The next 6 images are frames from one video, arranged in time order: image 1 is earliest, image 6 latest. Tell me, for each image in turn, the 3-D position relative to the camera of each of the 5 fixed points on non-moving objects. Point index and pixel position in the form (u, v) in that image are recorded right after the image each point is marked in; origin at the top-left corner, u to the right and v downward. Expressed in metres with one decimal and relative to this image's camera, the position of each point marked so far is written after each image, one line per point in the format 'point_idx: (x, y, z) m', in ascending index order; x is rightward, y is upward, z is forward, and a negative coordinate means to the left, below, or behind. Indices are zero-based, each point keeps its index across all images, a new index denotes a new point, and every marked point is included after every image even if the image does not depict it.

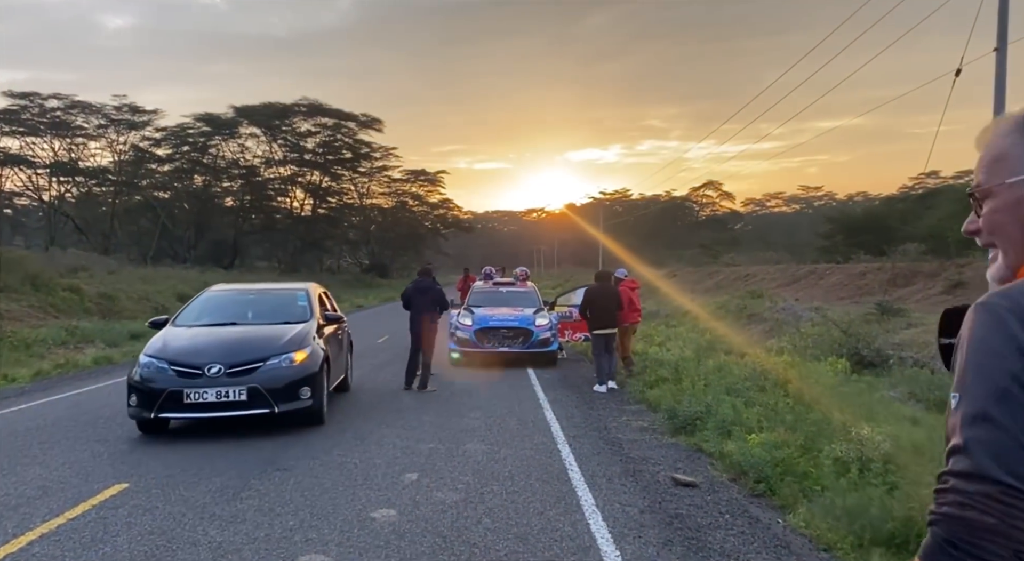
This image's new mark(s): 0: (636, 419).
0: (+1.8, -2.0, +9.1) m
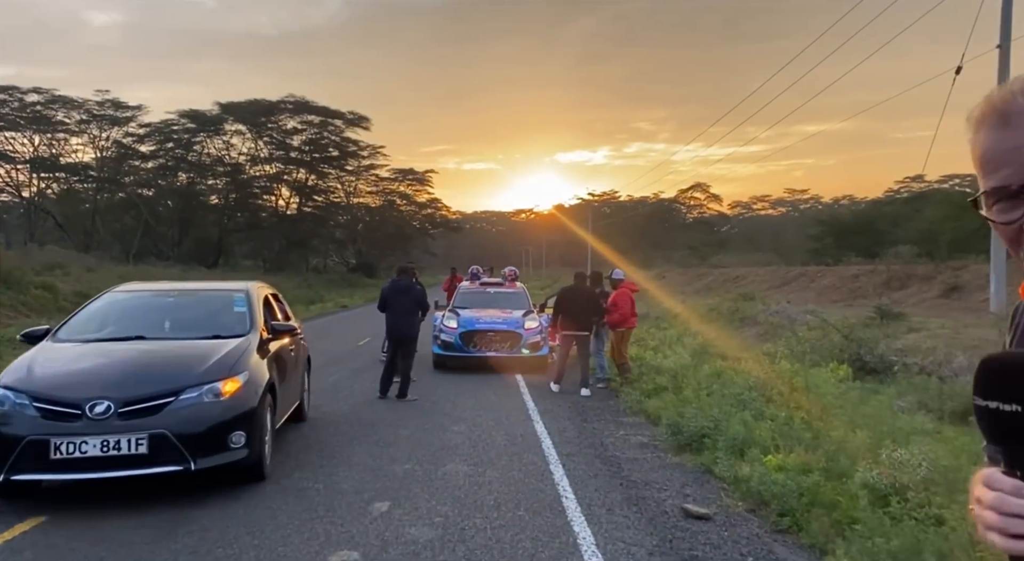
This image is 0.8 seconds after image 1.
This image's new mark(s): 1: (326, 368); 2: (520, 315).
0: (+1.6, -2.0, +8.3) m
1: (-4.4, -2.1, +14.9) m
2: (+0.2, -0.8, +14.1) m
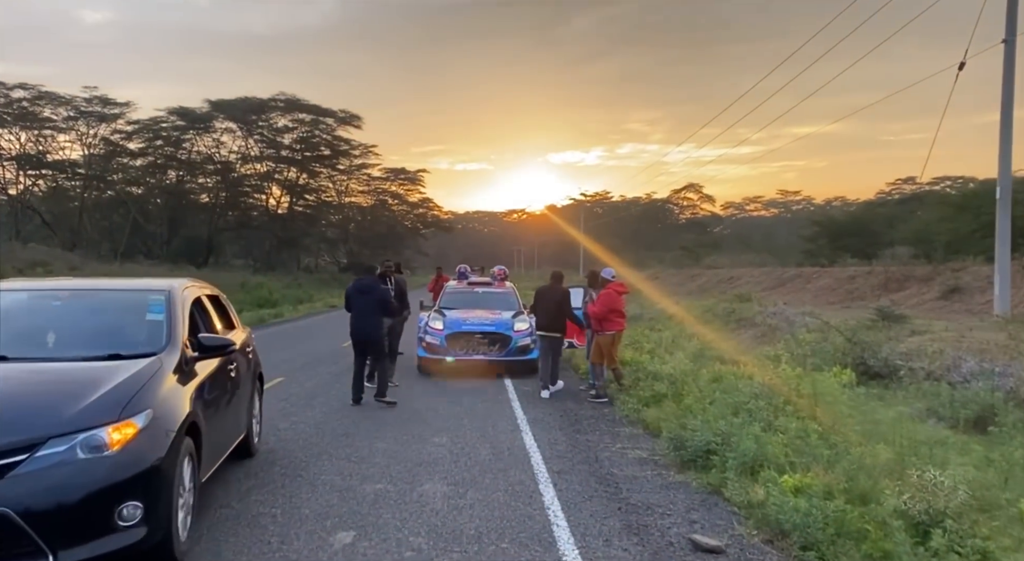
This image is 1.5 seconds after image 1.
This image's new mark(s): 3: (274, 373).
0: (+1.4, -2.0, +7.6) m
1: (-4.6, -2.0, +14.1) m
2: (0.0, -0.8, +13.4) m
3: (-5.2, -2.1, +13.7) m
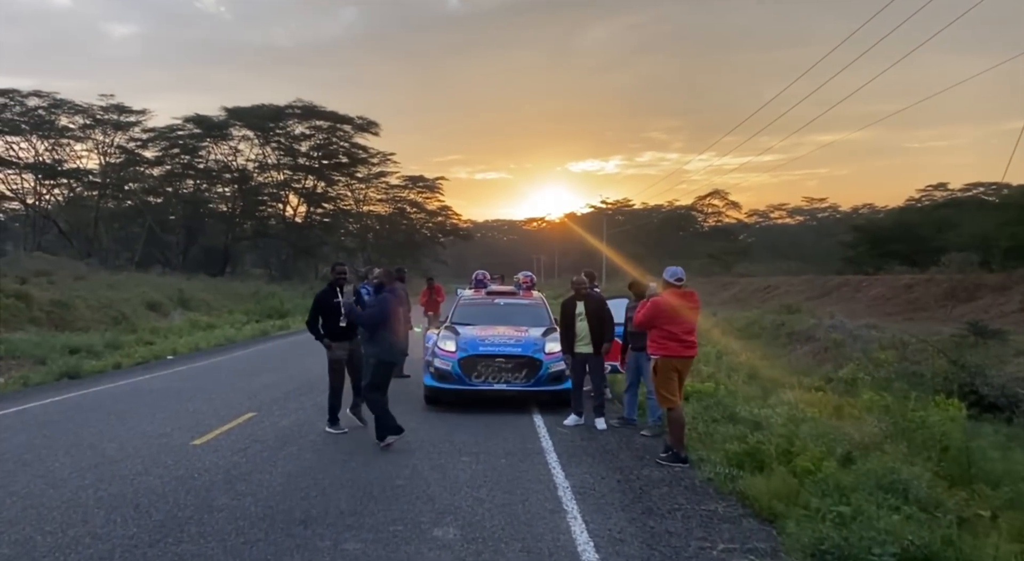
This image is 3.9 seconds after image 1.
0: (+1.8, -2.1, +4.8) m
1: (-4.1, -2.2, +11.5) m
2: (+0.5, -0.9, +10.8) m
3: (-4.7, -2.2, +11.2) m
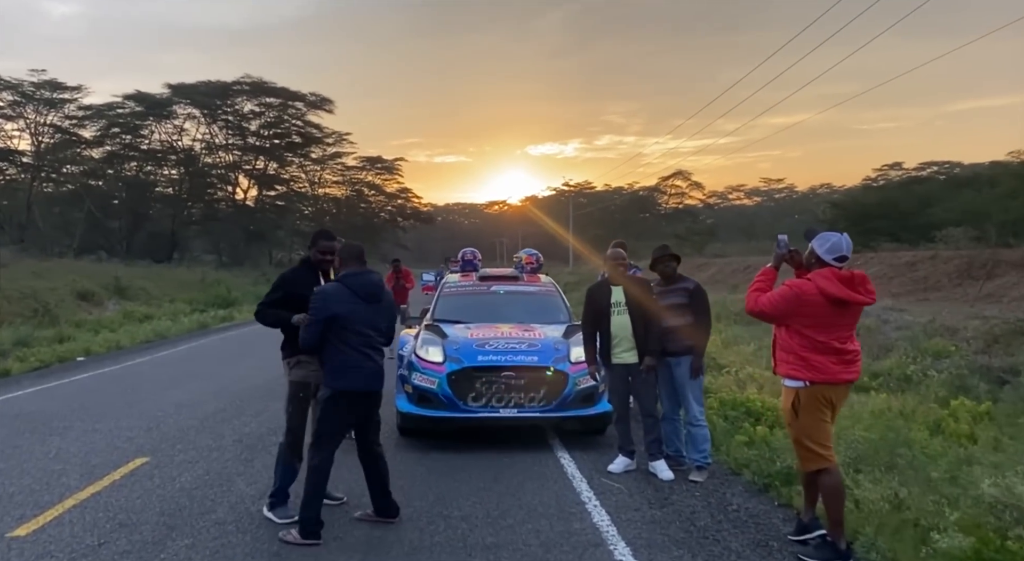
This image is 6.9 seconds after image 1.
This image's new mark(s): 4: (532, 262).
0: (+2.2, -1.9, +1.9) m
1: (-4.0, -2.0, +8.2) m
2: (+0.6, -0.7, +7.7) m
3: (-4.6, -2.0, +7.8) m
4: (+0.2, +0.3, +12.1) m
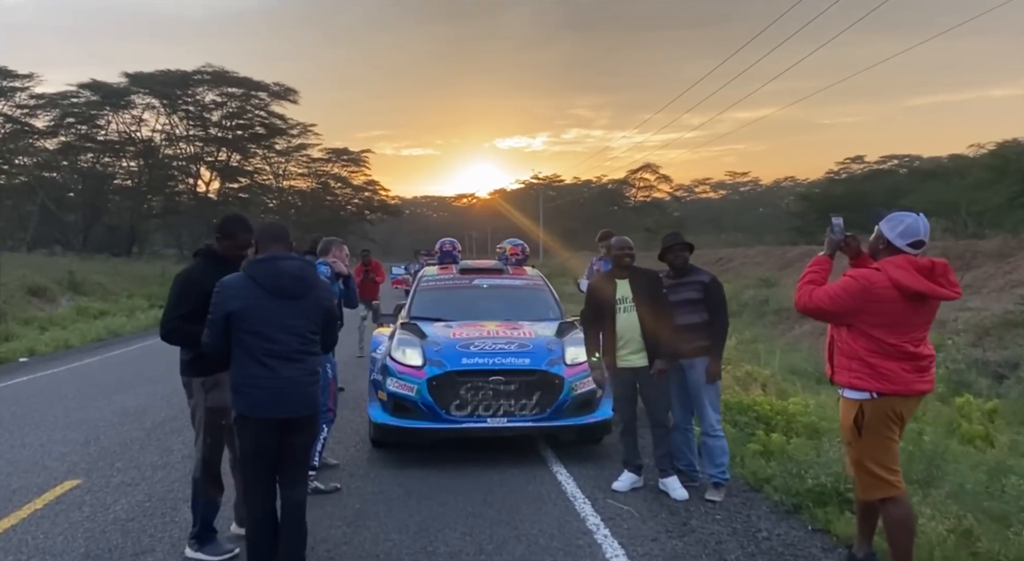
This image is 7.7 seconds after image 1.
0: (+2.4, -1.9, +1.2) m
1: (-4.2, -1.9, +7.2) m
2: (+0.4, -0.6, +6.9) m
3: (-4.8, -2.0, +6.8) m
4: (-0.1, +0.5, +11.2) m
